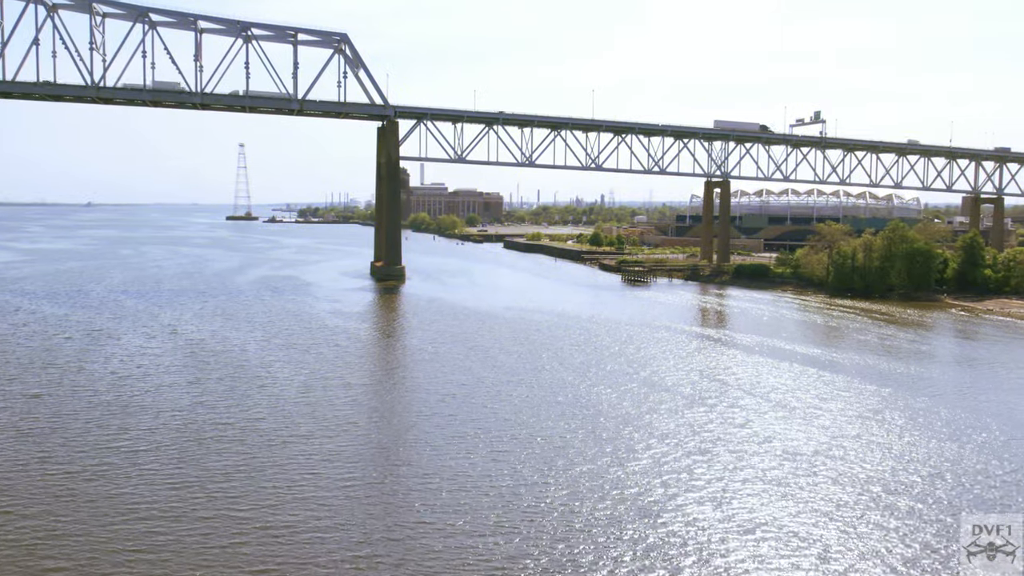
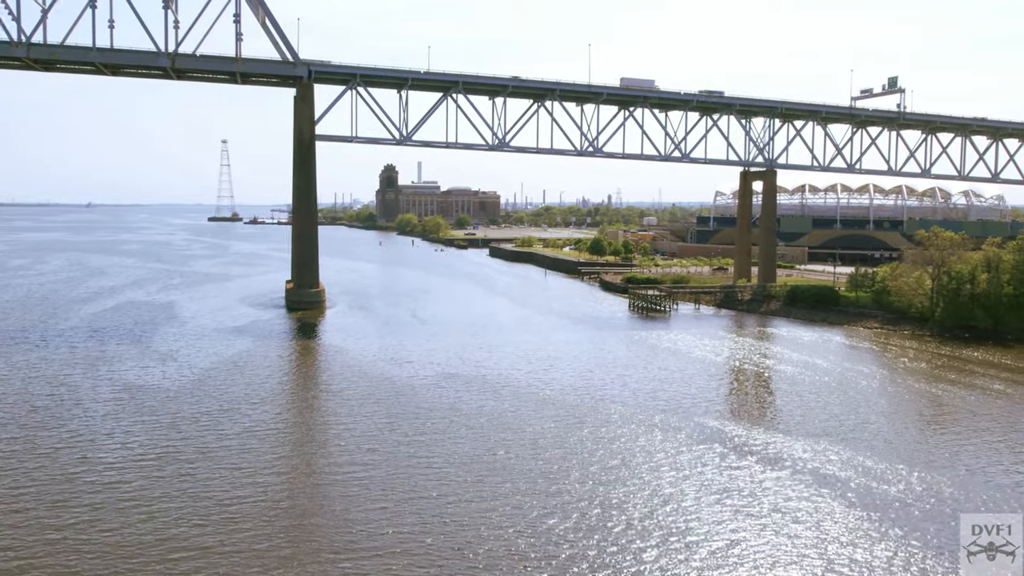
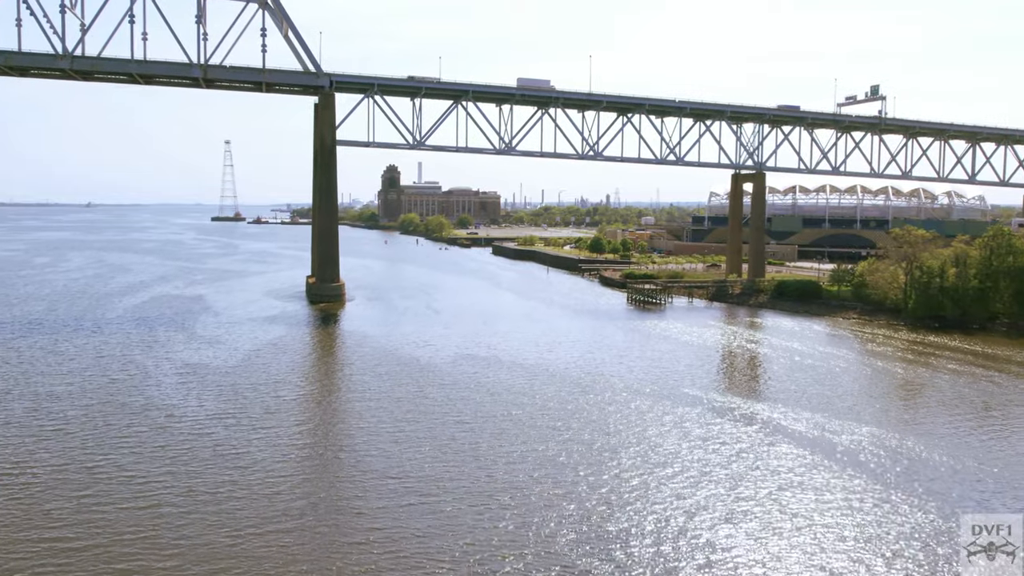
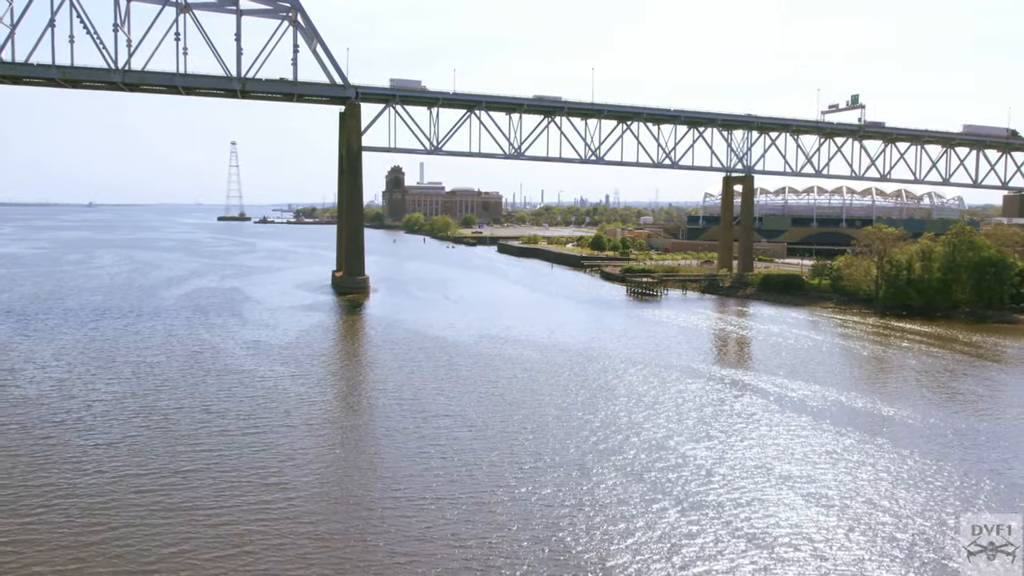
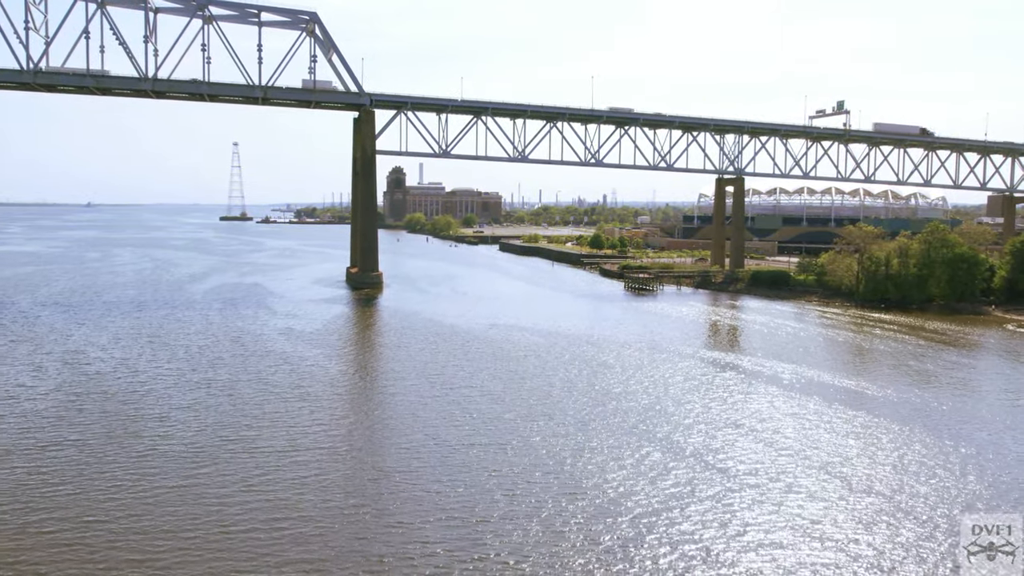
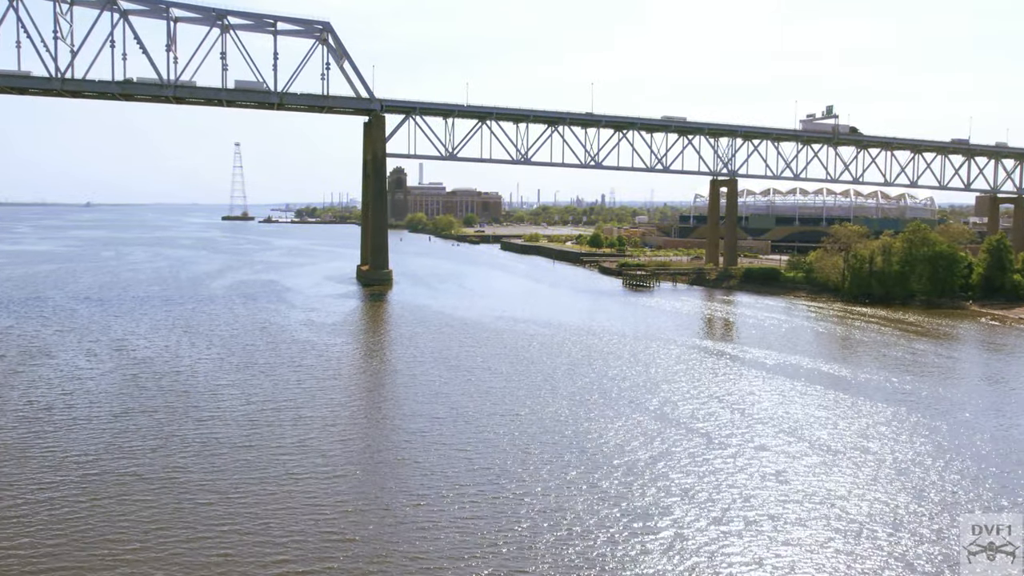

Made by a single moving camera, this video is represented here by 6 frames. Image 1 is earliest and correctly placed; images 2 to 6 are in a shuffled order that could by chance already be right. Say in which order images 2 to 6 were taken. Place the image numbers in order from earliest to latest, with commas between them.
6, 5, 4, 3, 2
